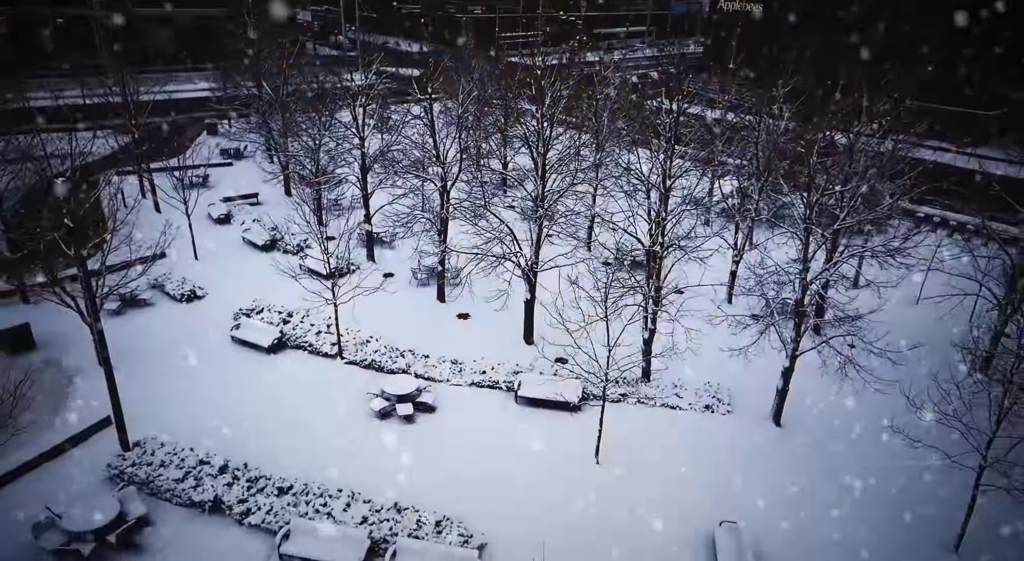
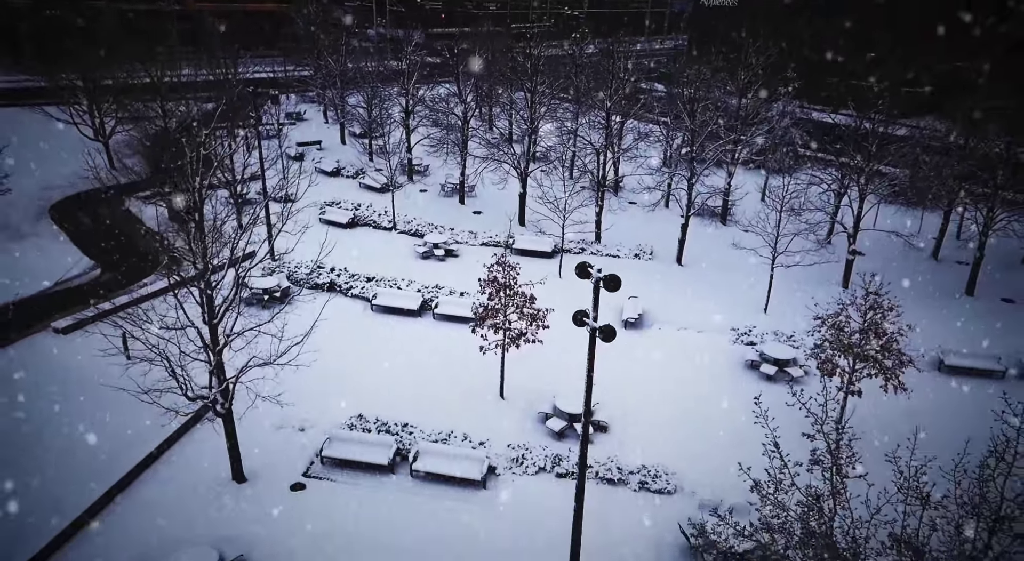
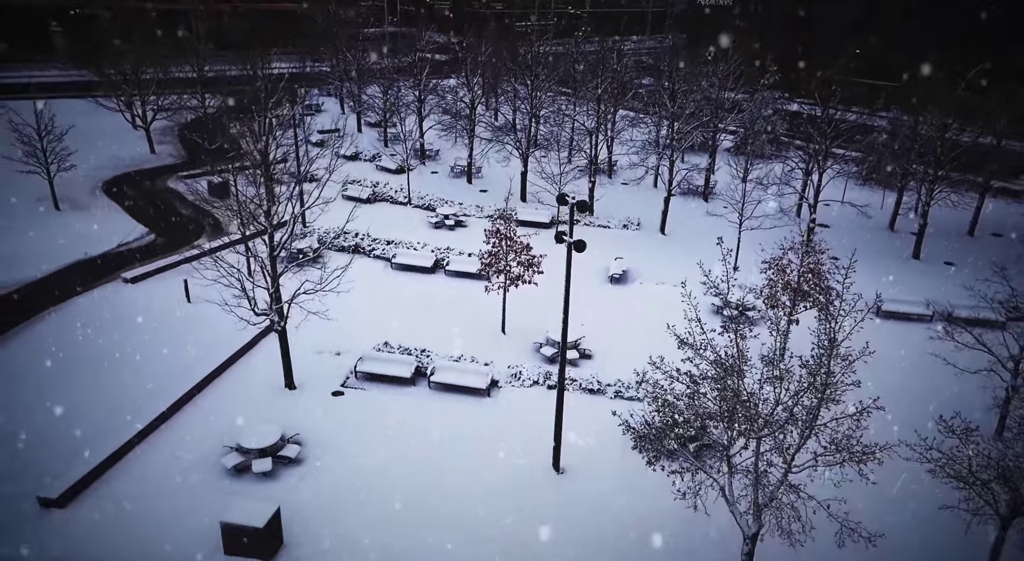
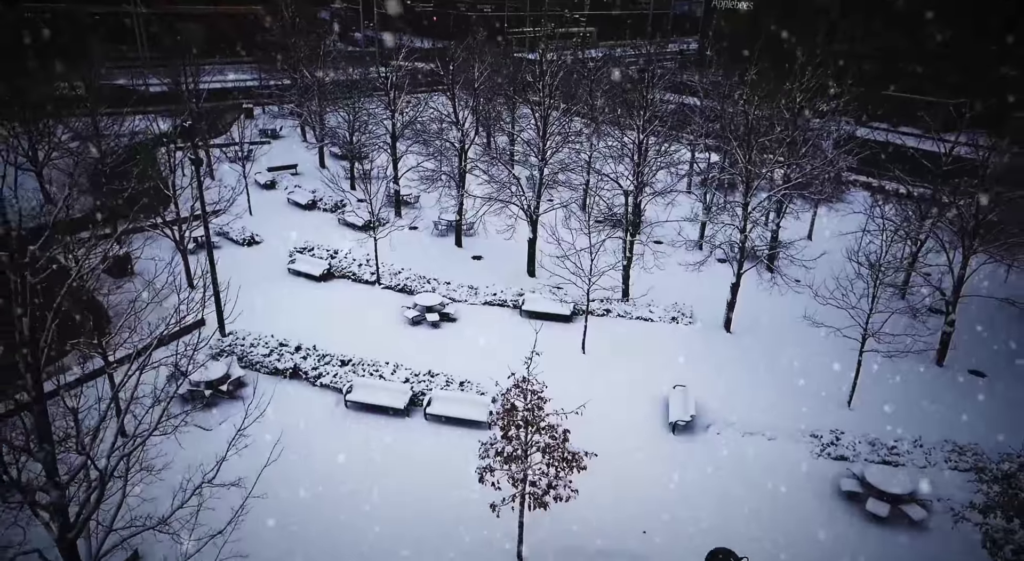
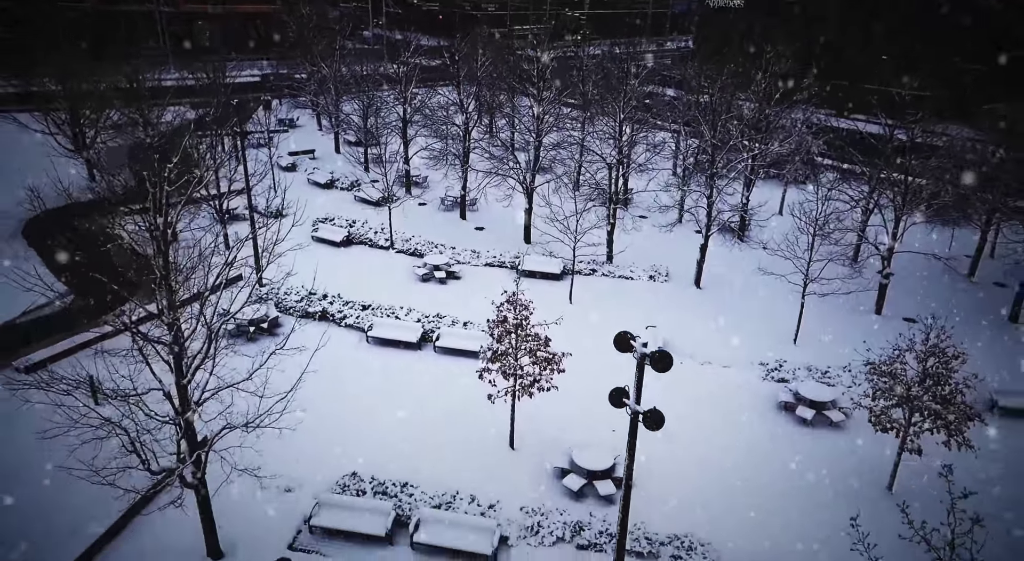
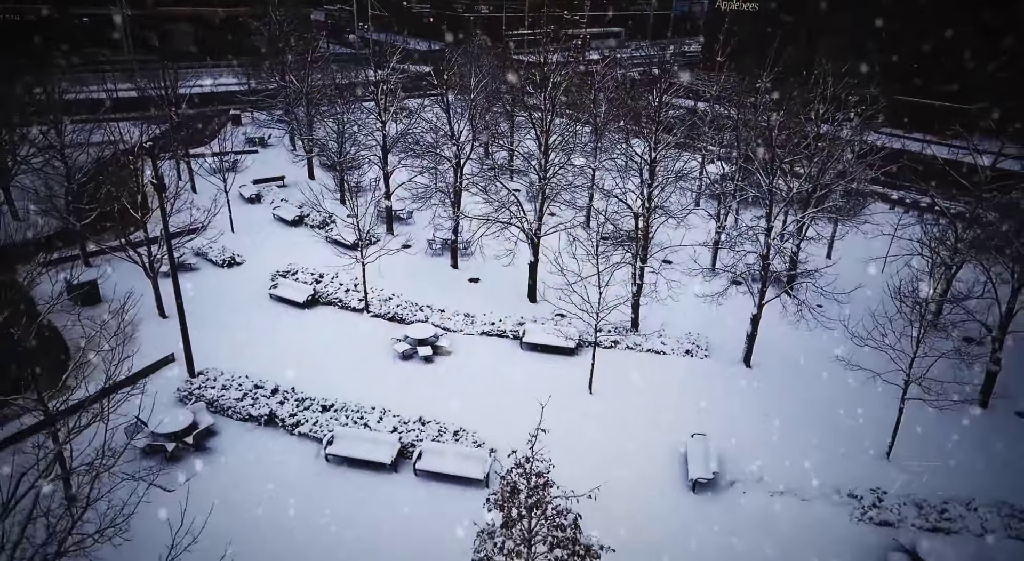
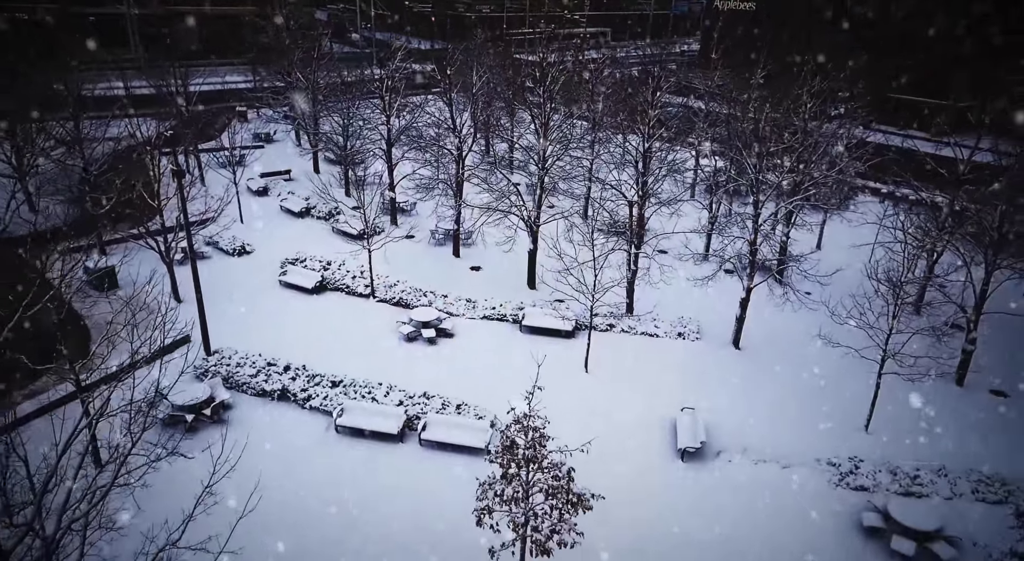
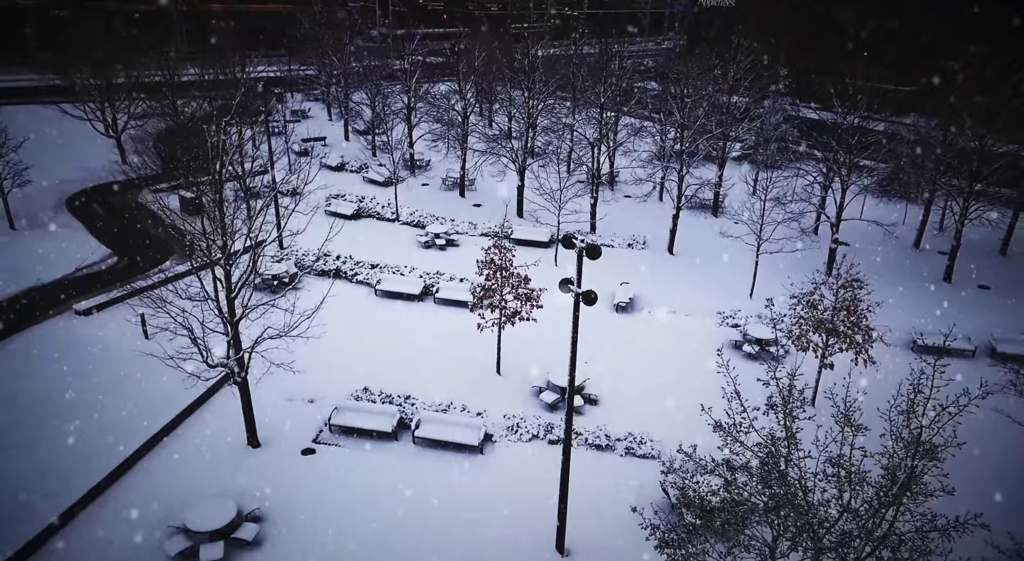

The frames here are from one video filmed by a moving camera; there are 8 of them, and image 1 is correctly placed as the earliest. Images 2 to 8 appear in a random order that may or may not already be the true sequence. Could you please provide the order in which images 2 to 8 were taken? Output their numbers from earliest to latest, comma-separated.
6, 7, 4, 5, 2, 8, 3
